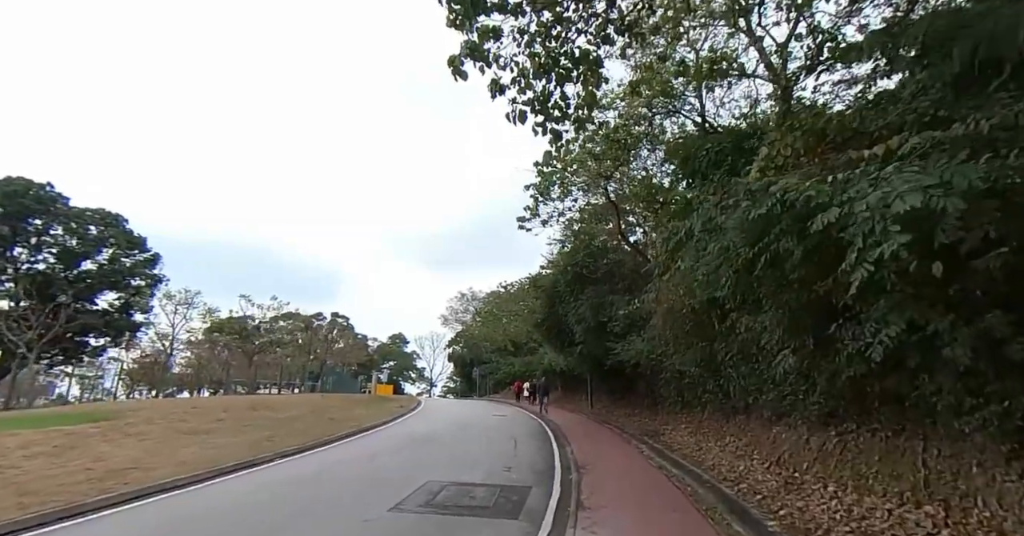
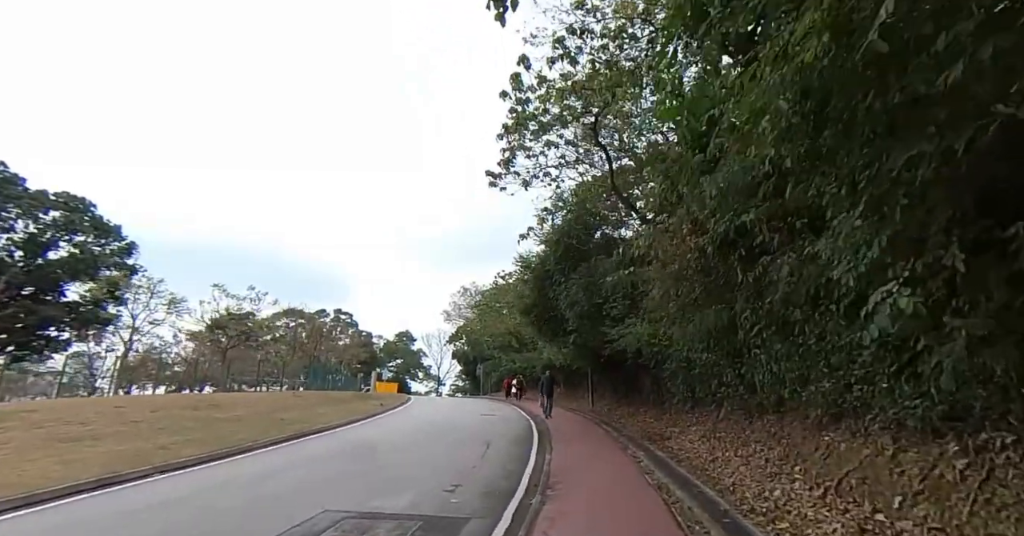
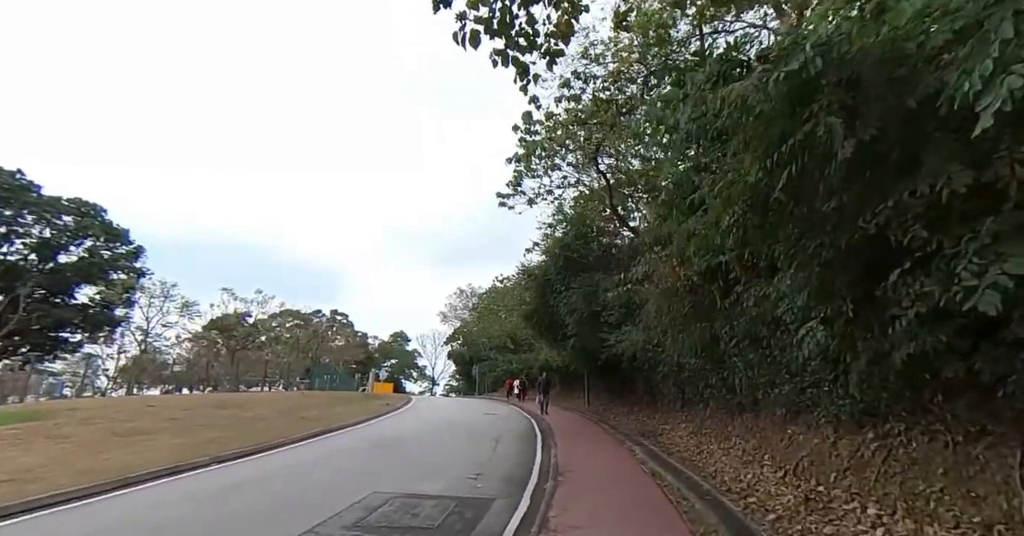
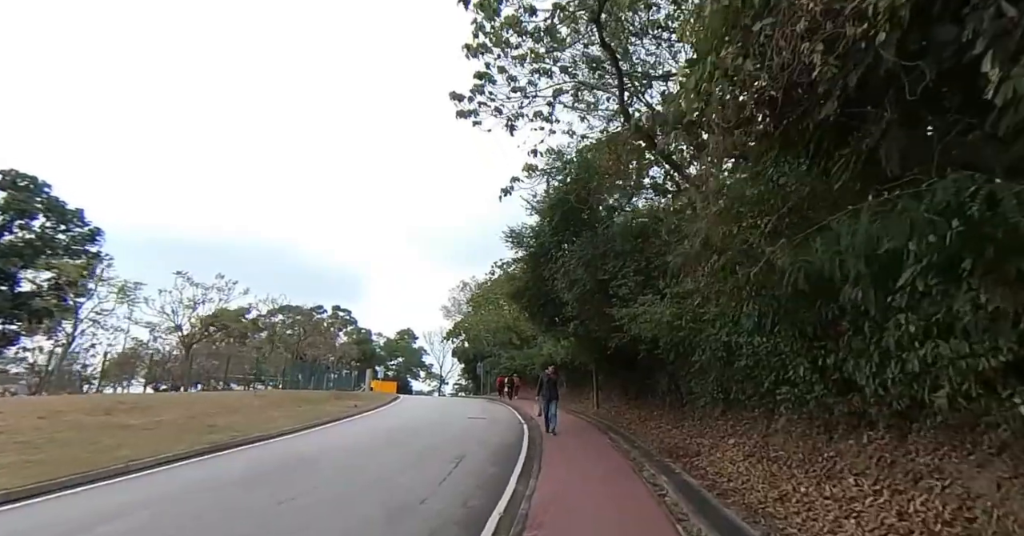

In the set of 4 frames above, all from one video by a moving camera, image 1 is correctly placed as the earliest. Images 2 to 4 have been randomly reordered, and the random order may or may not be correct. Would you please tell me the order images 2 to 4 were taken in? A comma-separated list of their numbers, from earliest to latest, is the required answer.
3, 2, 4
